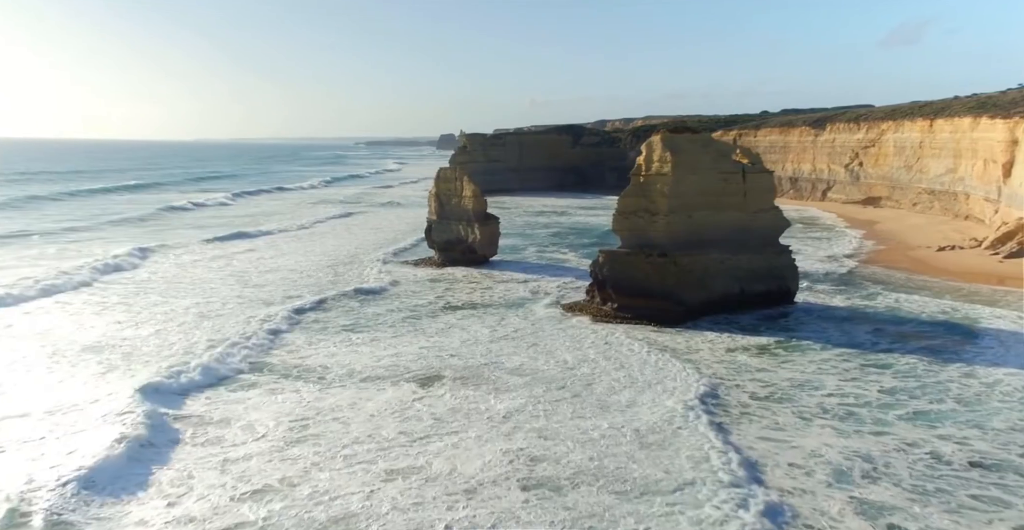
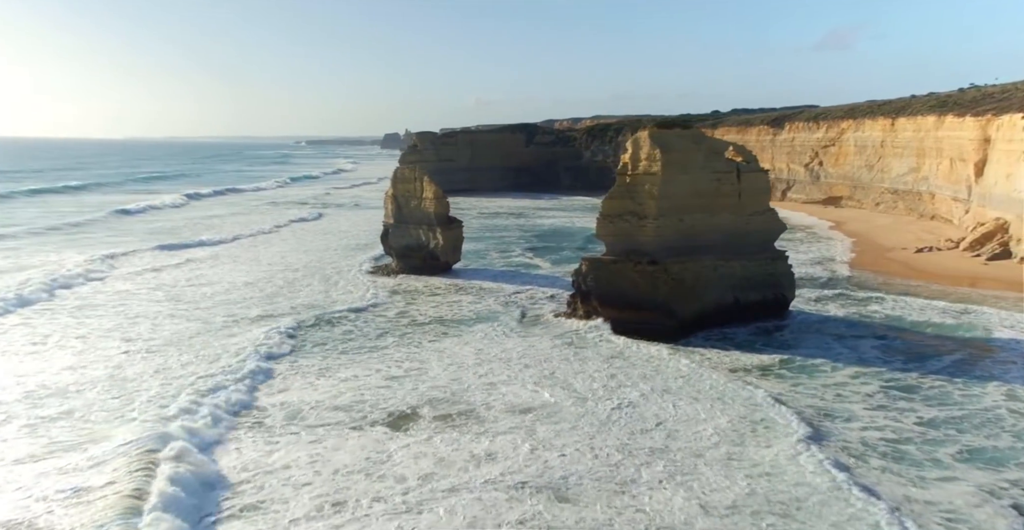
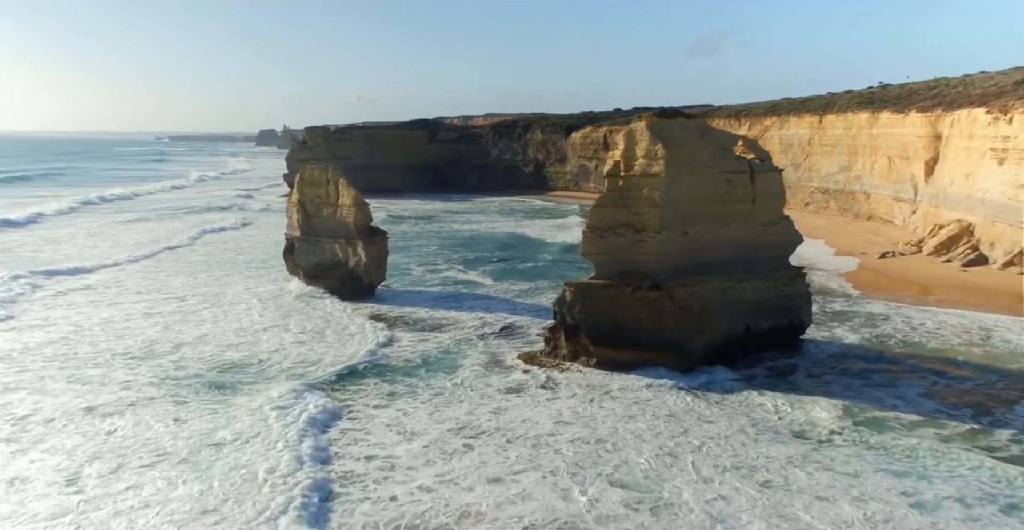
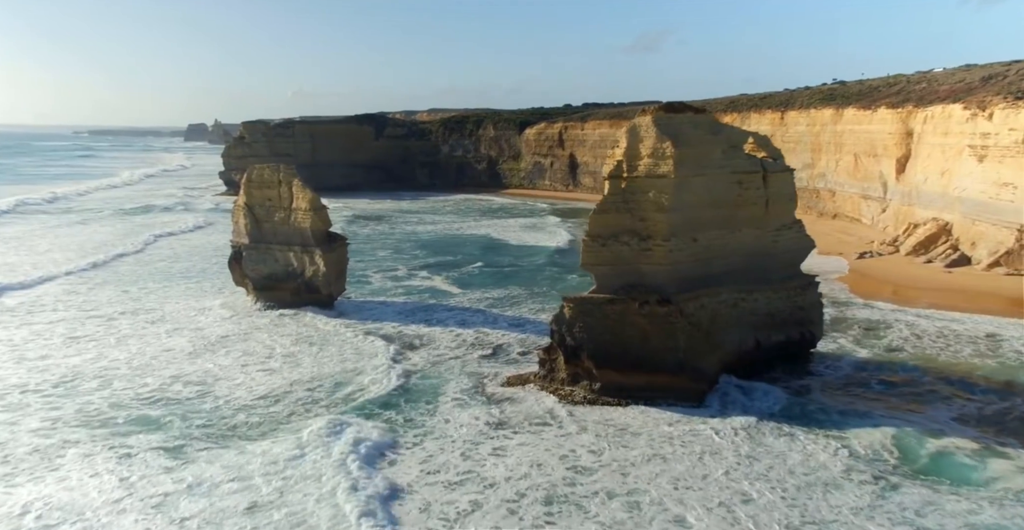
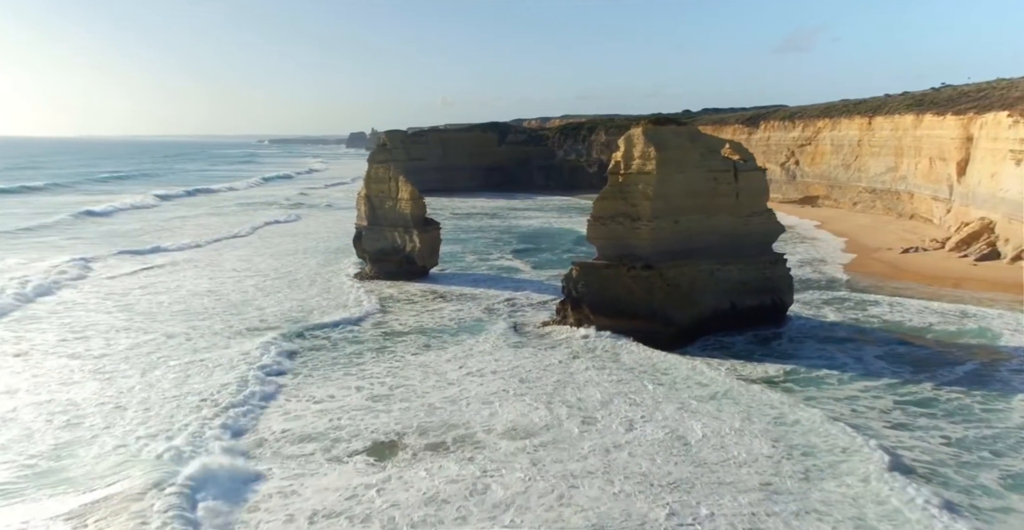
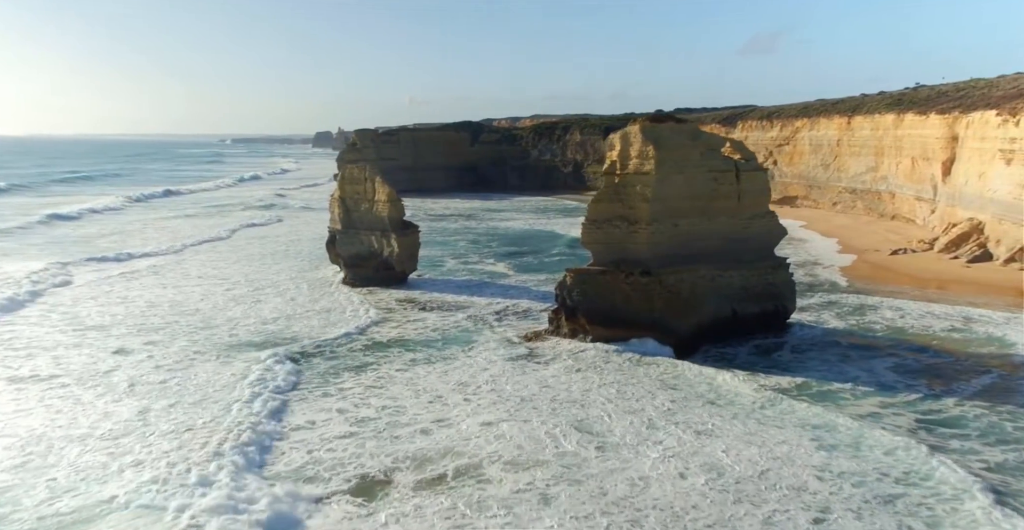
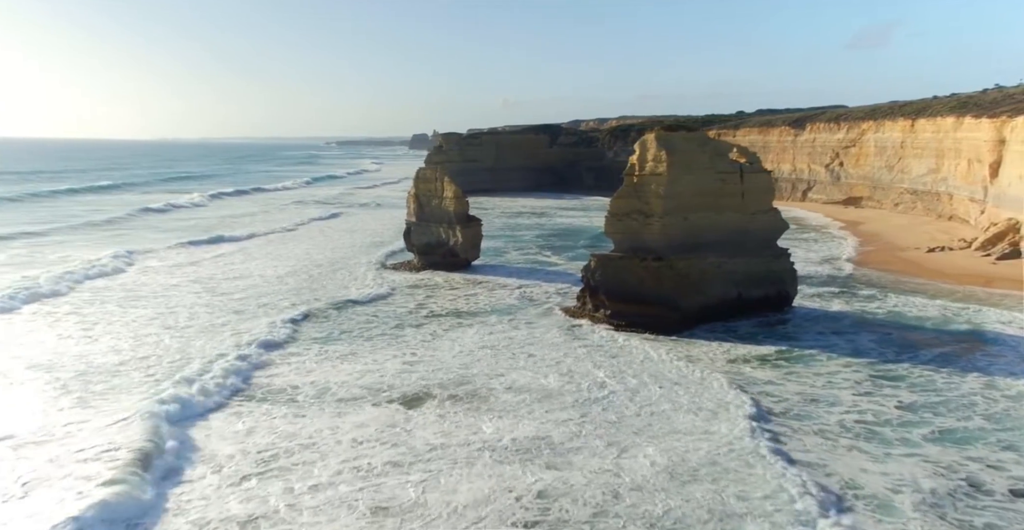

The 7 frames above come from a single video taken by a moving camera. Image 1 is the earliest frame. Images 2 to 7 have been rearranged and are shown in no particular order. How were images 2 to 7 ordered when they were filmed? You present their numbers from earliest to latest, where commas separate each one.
7, 2, 5, 6, 3, 4
